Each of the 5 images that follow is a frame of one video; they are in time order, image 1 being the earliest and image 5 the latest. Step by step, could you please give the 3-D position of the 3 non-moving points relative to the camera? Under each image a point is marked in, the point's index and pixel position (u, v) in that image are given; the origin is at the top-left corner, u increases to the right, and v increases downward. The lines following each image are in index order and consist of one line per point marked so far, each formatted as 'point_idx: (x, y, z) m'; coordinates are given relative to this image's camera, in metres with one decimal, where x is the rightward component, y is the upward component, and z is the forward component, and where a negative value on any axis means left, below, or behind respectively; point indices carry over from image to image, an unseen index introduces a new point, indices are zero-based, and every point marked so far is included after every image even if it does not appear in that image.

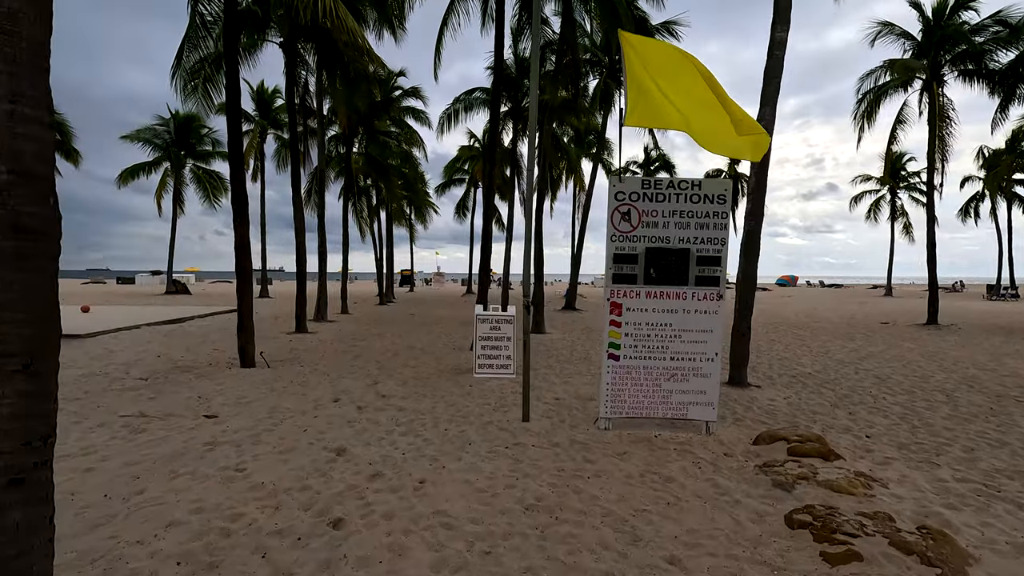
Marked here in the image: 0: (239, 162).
0: (-3.9, +1.8, +7.6) m
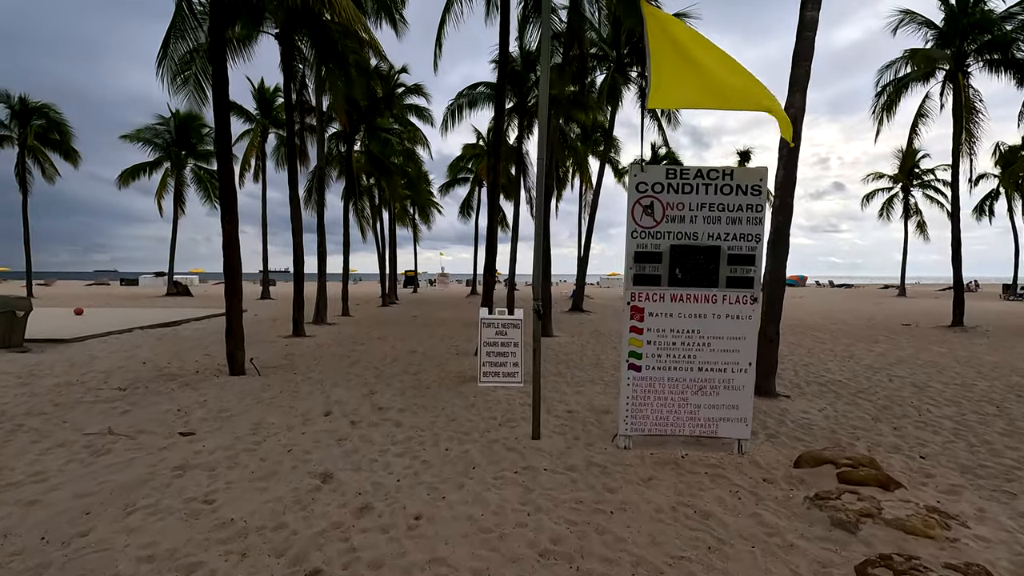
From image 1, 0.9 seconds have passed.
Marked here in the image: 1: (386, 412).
0: (-3.8, +1.8, +7.1) m
1: (-1.3, -1.3, +5.4) m
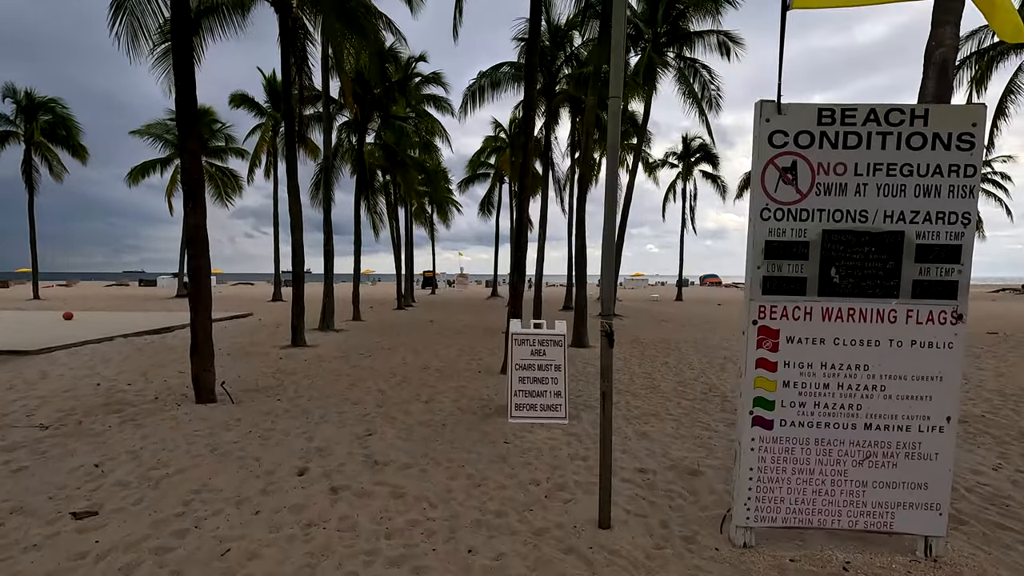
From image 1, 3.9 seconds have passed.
0: (-3.4, +1.7, +5.7) m
1: (-0.9, -1.3, +3.9) m
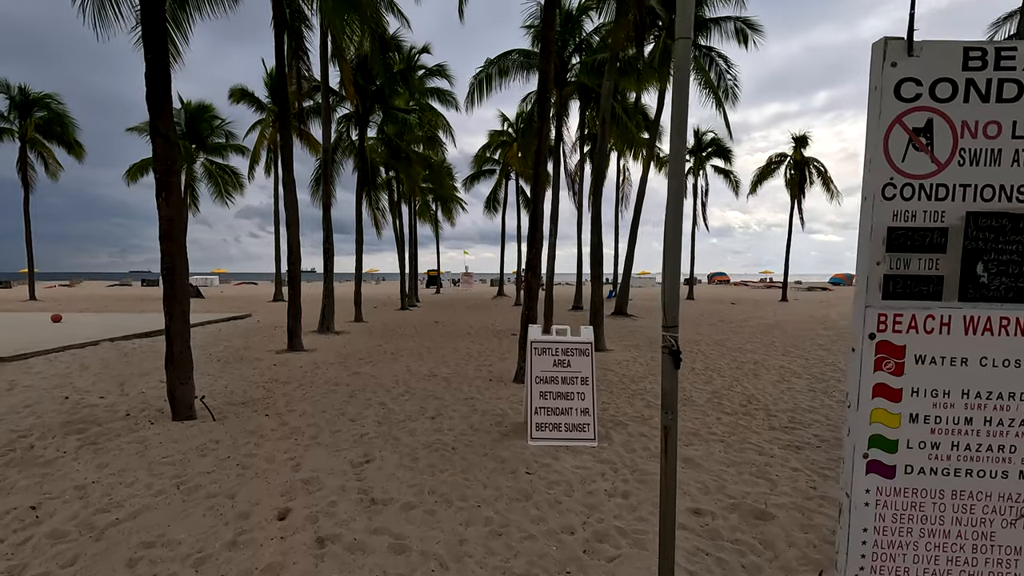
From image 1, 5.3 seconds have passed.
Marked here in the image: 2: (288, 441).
0: (-3.2, +1.7, +5.0) m
1: (-0.8, -1.3, +3.2) m
2: (-1.9, -1.3, +4.5) m
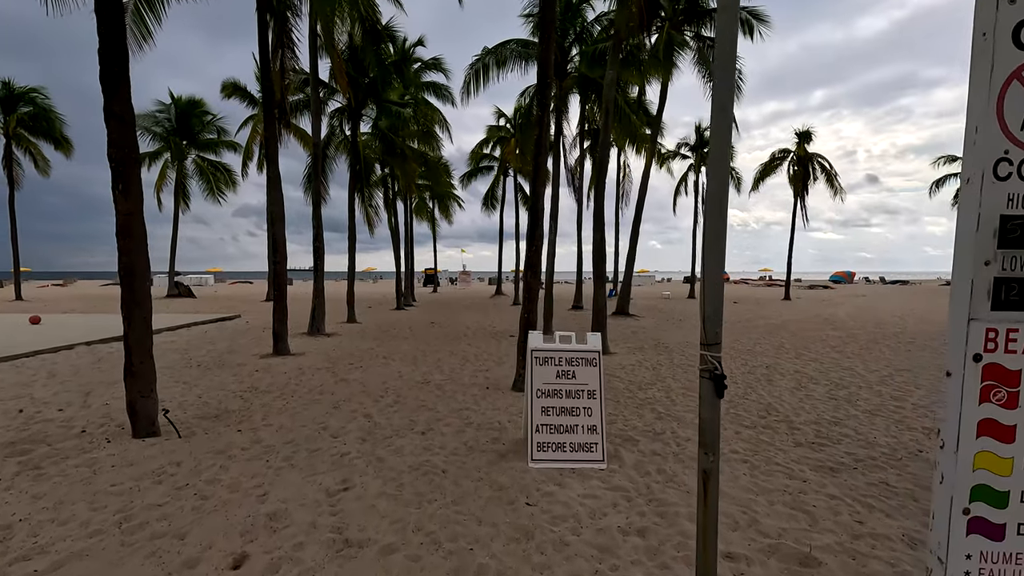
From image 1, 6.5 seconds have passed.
0: (-3.3, +1.7, +4.5) m
1: (-0.8, -1.4, +2.7) m
2: (-1.9, -1.3, +4.0) m
